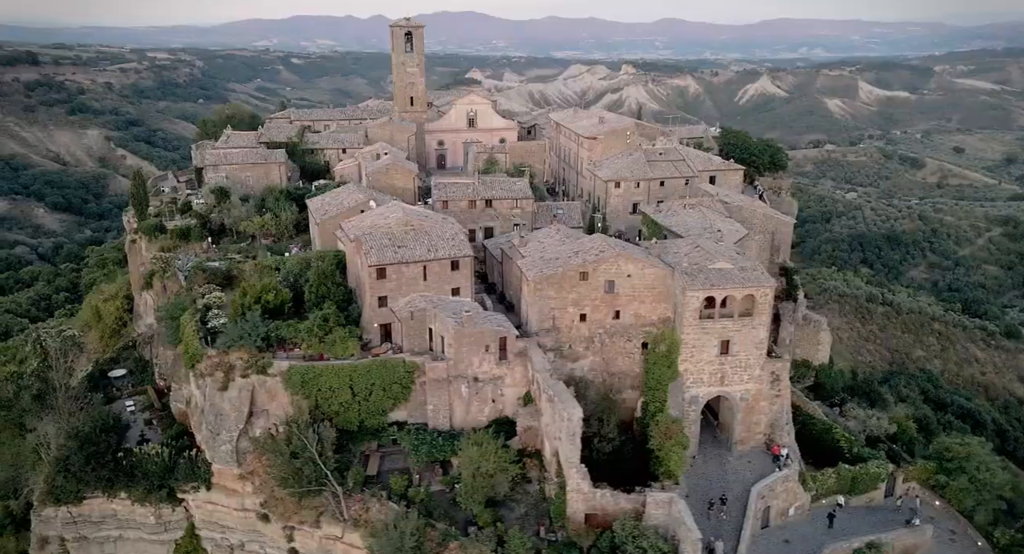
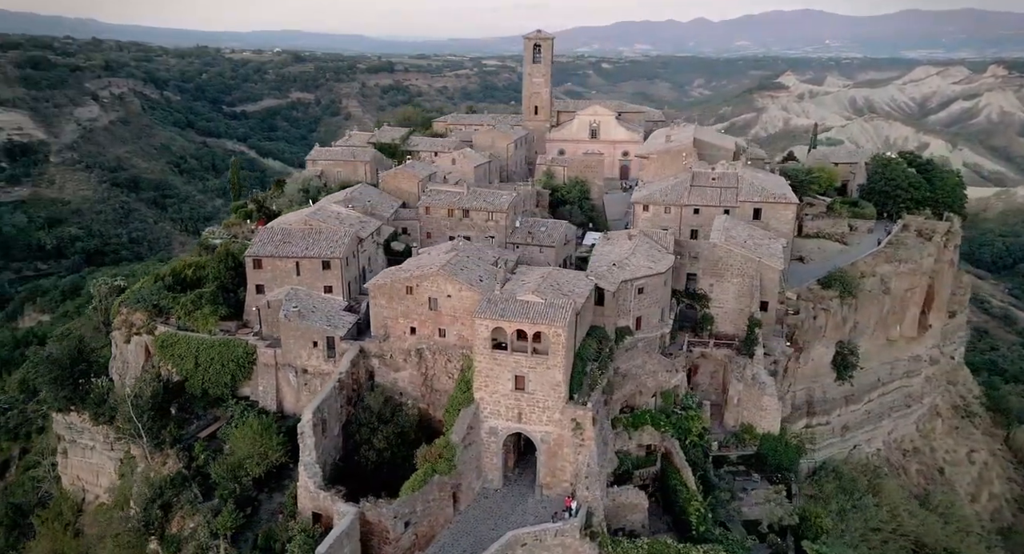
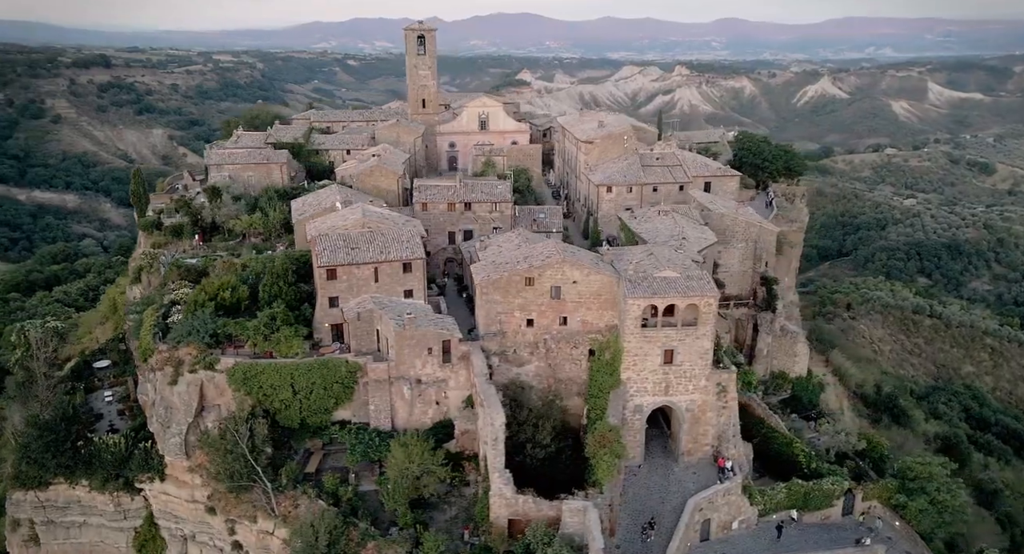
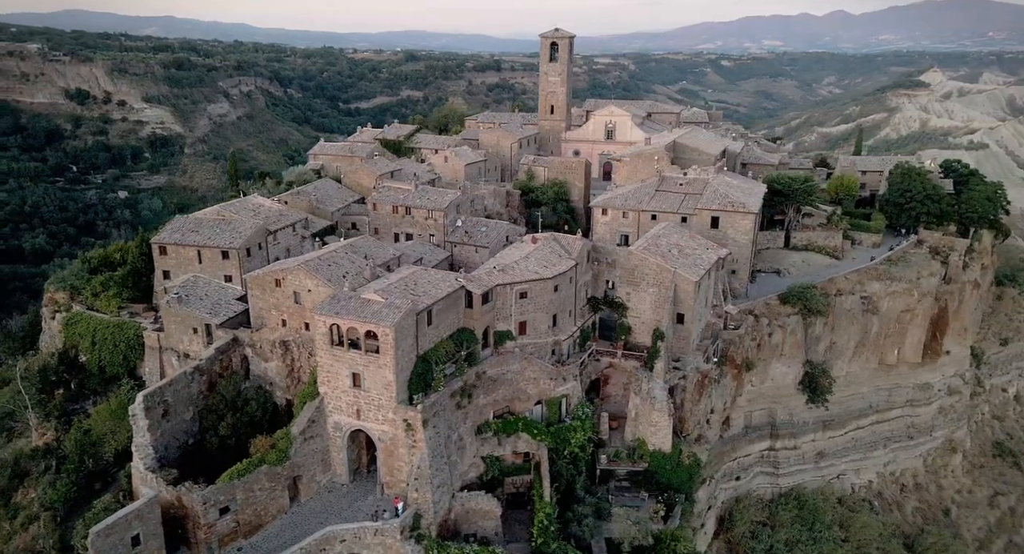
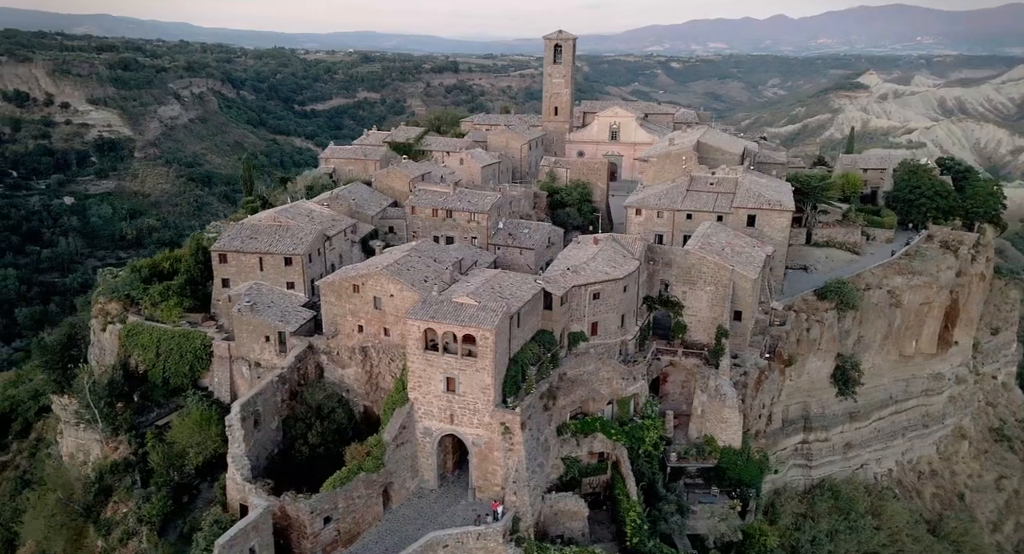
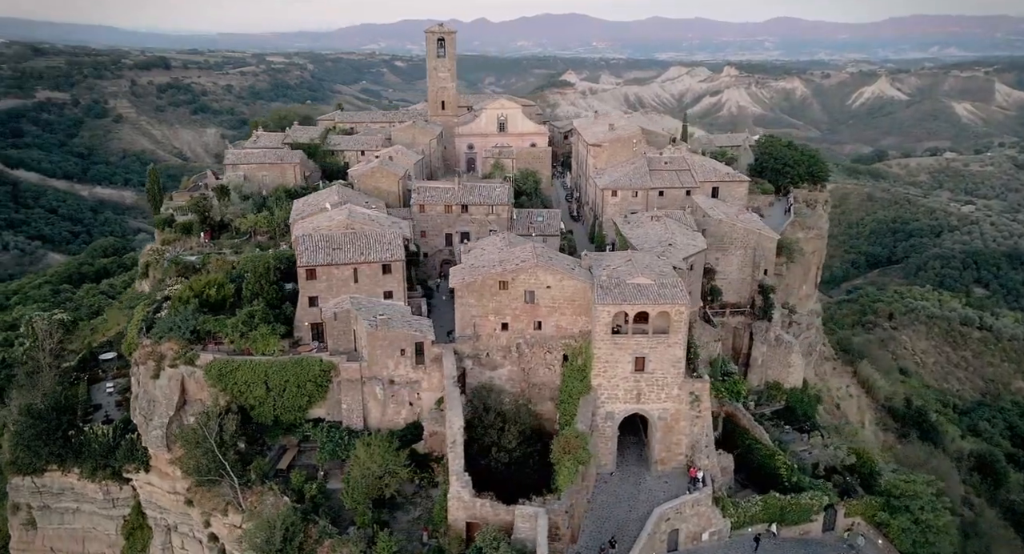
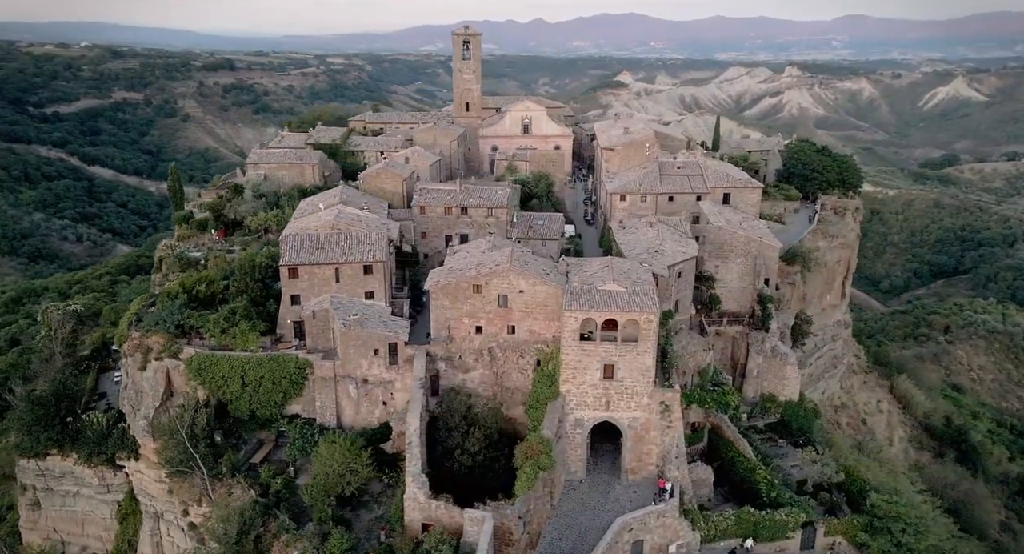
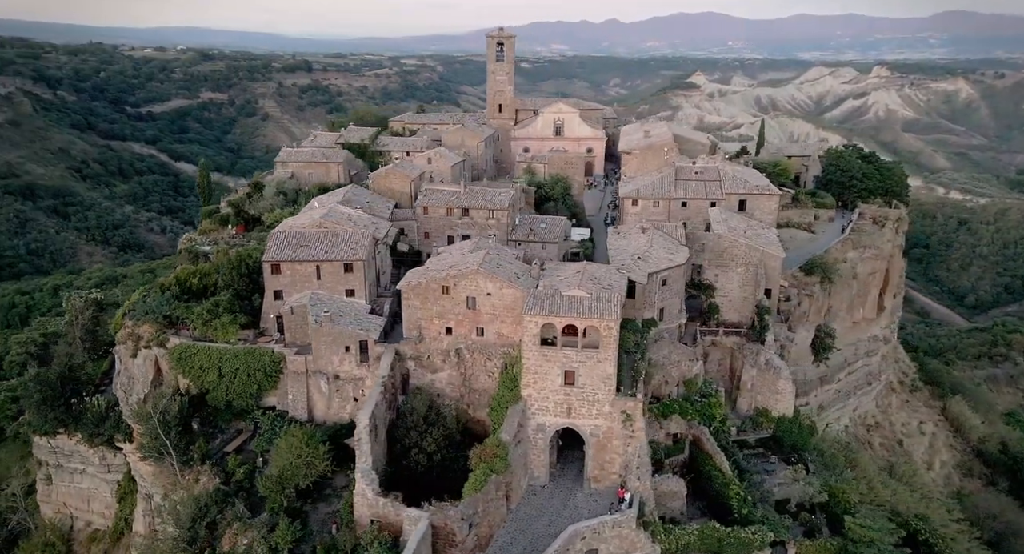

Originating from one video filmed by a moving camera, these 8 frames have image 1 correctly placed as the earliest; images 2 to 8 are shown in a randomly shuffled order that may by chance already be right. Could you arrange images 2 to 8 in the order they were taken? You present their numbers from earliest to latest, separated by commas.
3, 6, 7, 8, 2, 5, 4
